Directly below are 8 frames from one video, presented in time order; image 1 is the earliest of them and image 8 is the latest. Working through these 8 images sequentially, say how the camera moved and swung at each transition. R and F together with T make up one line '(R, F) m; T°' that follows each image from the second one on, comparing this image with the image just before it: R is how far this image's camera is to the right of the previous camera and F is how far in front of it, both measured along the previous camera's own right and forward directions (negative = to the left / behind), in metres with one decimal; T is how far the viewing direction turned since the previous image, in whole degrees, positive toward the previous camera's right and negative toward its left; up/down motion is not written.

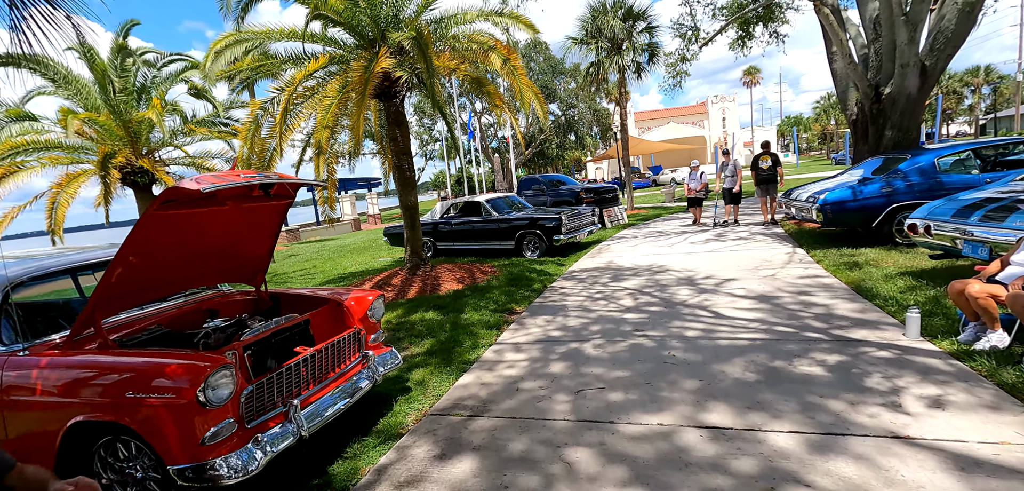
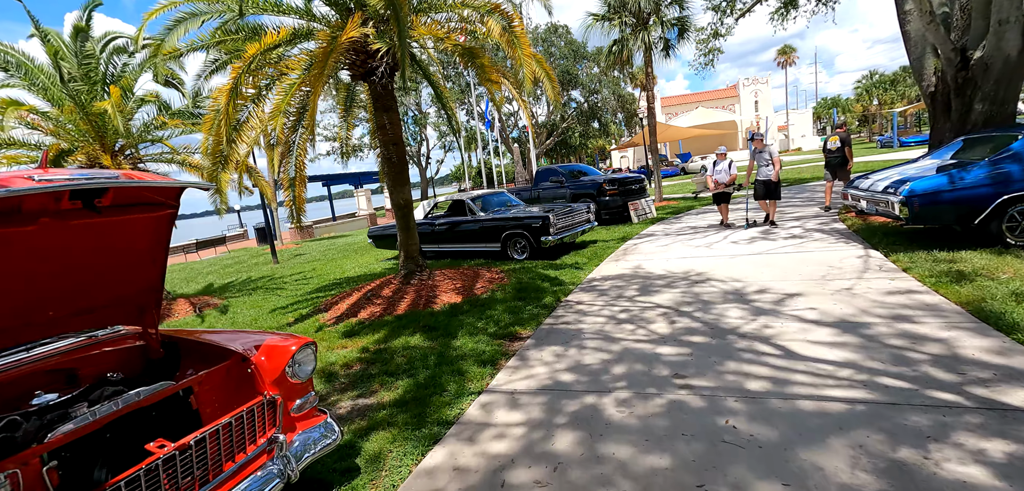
(+0.3, +1.4) m; -3°
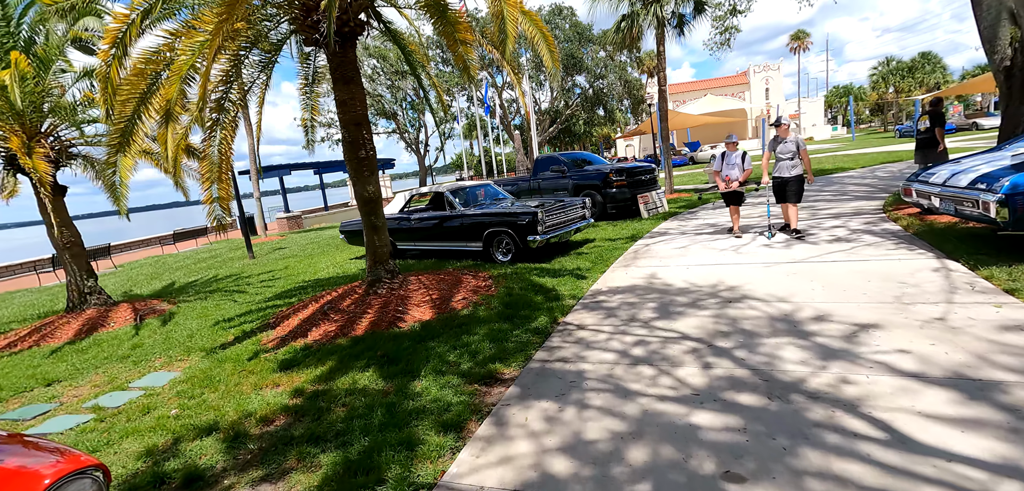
(+0.2, +1.4) m; 0°
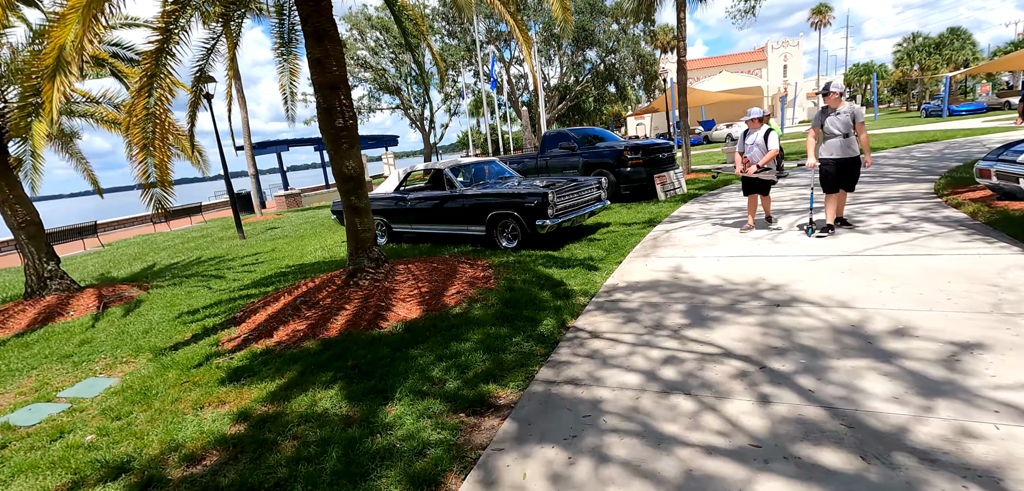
(+0.1, +0.9) m; -1°
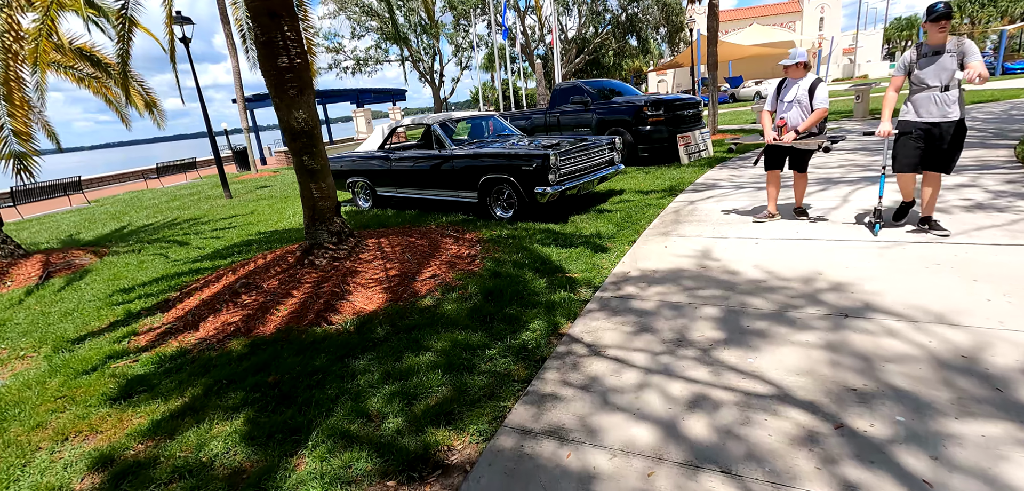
(+0.2, +1.1) m; -2°
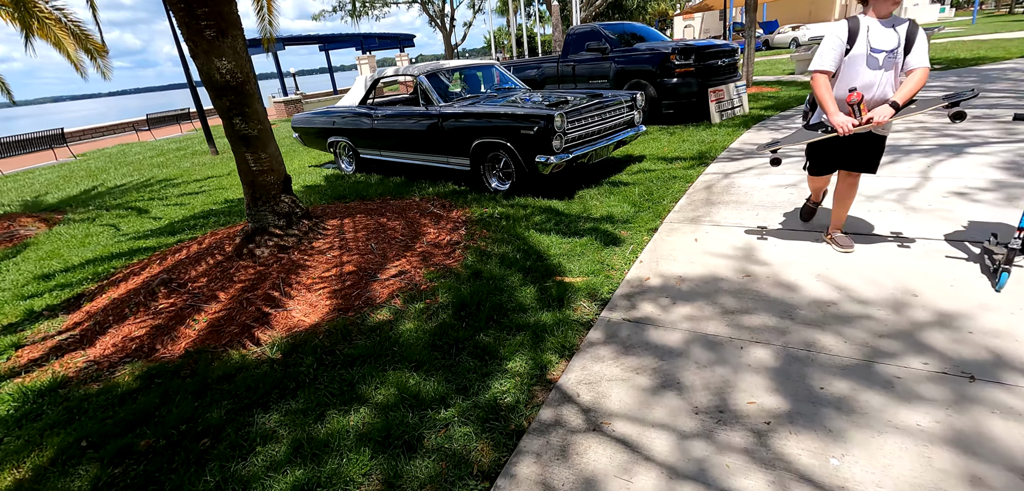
(+0.2, +1.0) m; -2°
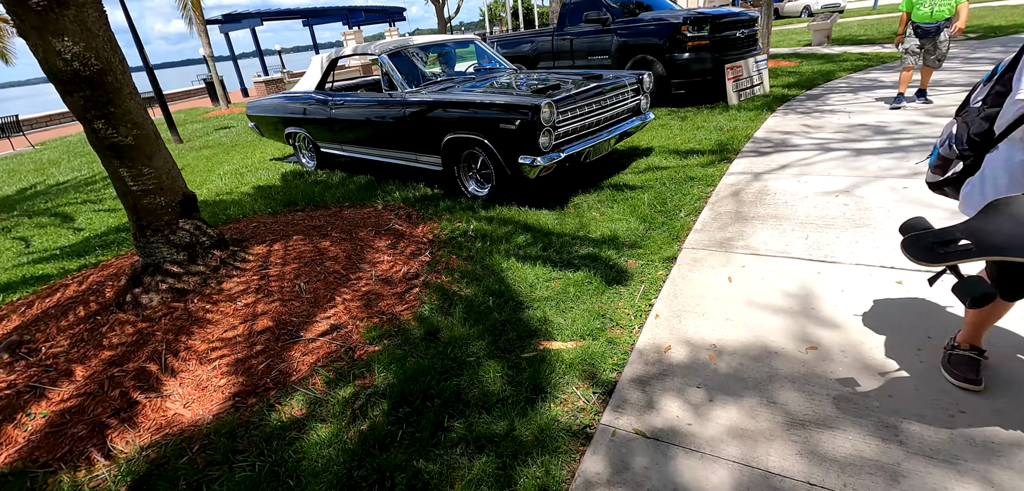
(+0.2, +1.0) m; 0°
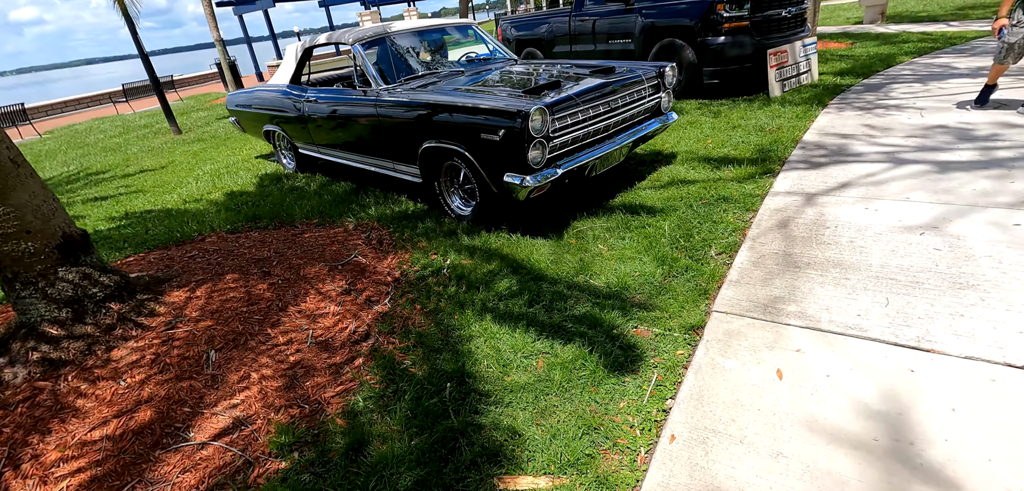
(+0.3, +0.8) m; -3°
